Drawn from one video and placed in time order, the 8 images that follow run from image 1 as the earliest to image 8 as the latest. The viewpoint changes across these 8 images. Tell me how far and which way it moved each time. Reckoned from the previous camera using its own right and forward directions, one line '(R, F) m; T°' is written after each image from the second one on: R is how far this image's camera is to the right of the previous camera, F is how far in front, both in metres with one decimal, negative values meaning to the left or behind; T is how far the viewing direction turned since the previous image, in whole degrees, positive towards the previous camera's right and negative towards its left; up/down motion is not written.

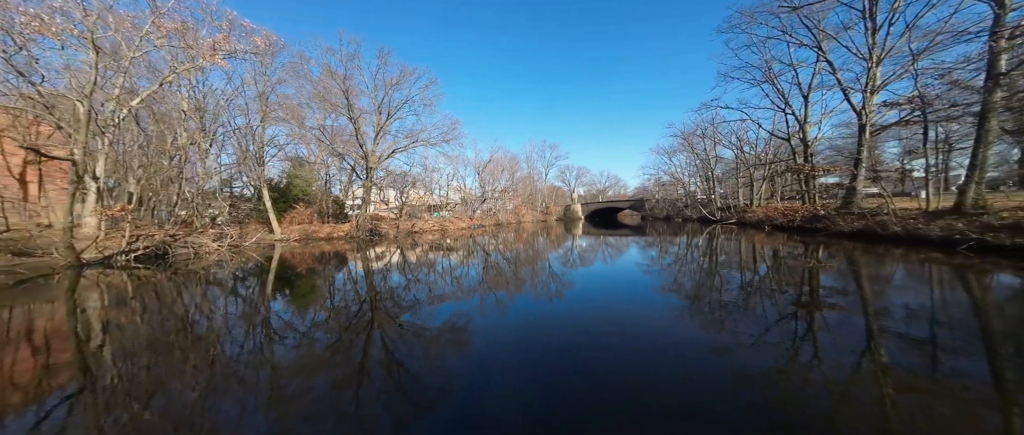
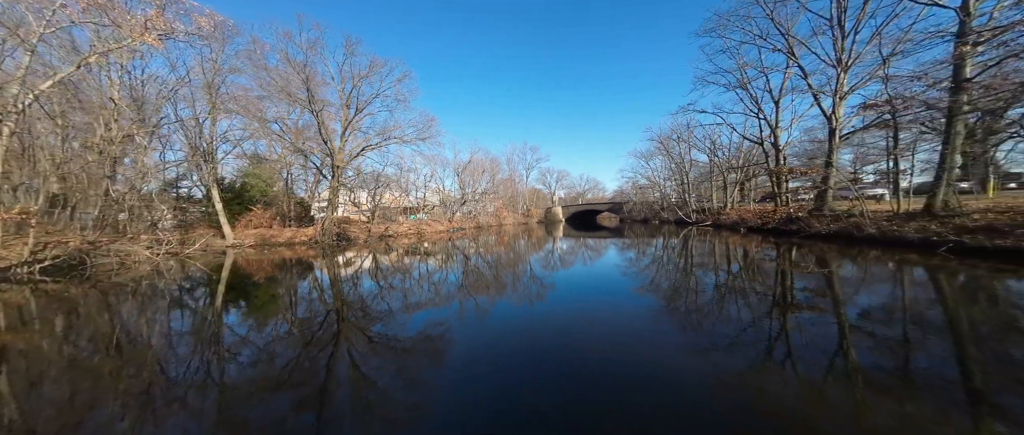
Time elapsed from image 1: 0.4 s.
(+0.1, +0.5) m; +4°
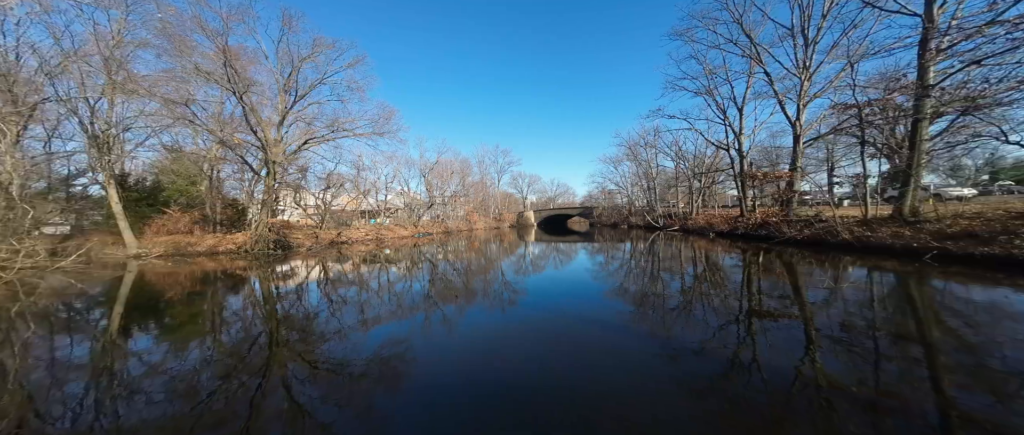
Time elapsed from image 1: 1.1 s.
(+0.2, +0.9) m; +5°
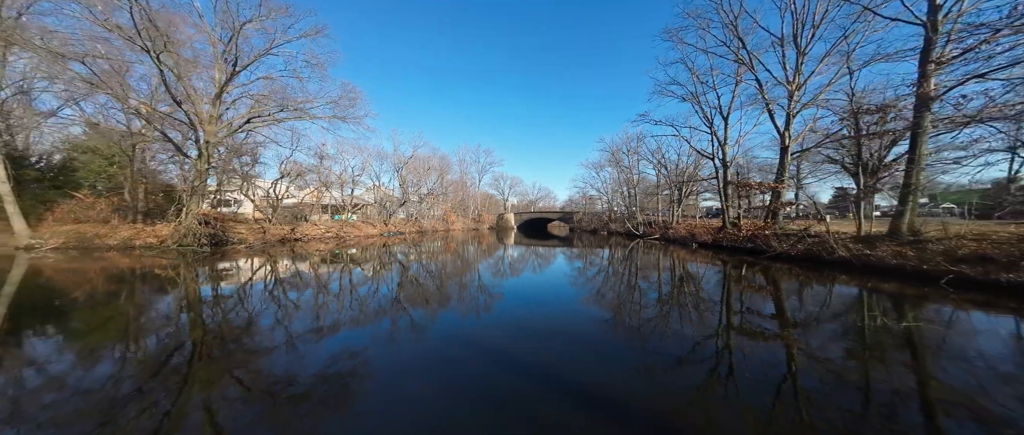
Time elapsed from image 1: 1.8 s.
(+0.2, +0.9) m; +4°
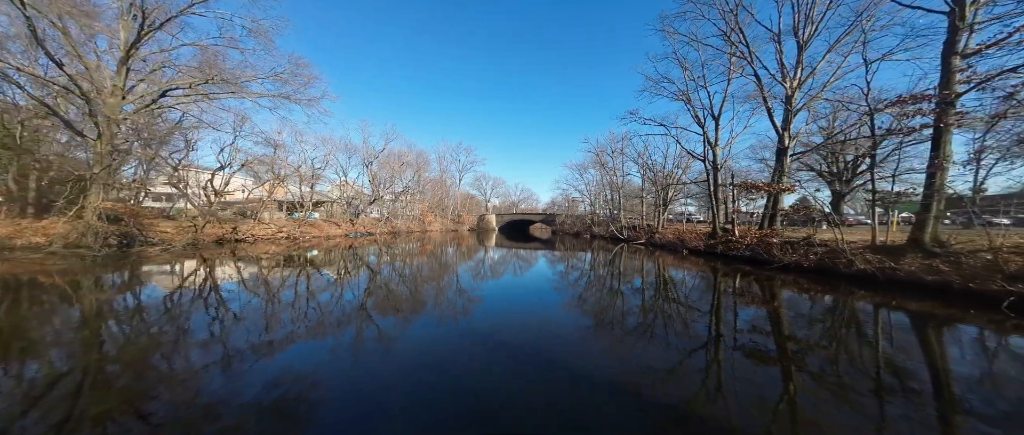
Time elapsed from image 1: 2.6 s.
(+0.2, +1.1) m; +3°
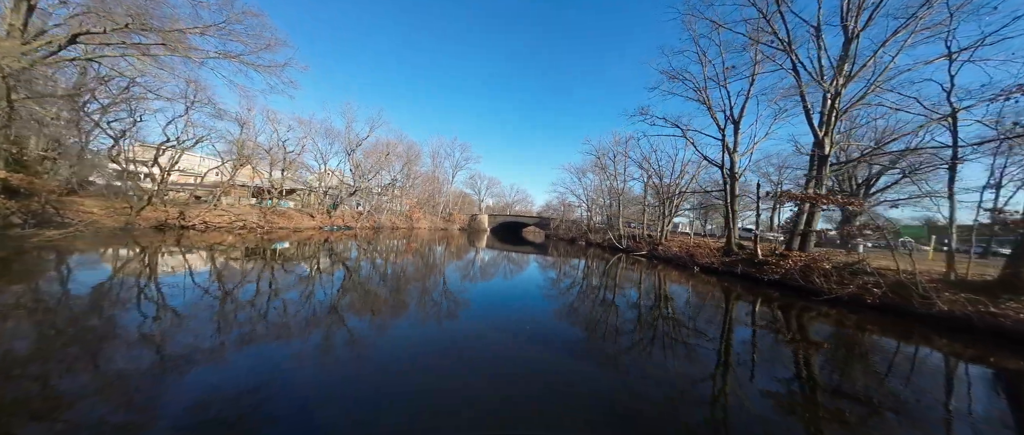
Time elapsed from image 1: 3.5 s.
(+0.1, +1.3) m; +1°
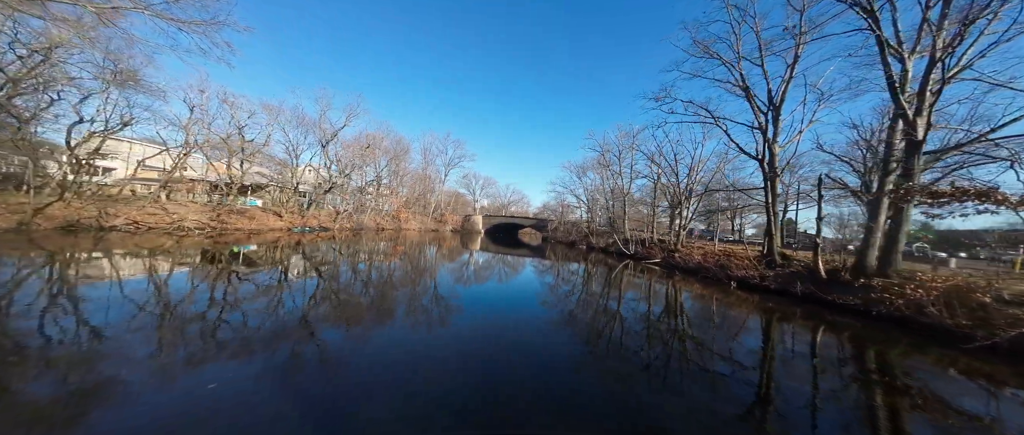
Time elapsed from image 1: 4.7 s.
(0.0, +1.7) m; +1°
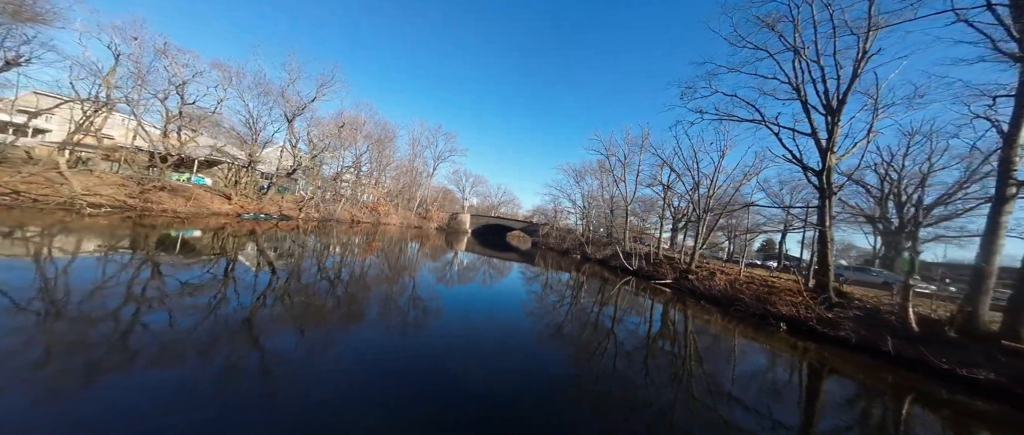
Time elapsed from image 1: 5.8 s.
(-0.1, +1.7) m; +2°
